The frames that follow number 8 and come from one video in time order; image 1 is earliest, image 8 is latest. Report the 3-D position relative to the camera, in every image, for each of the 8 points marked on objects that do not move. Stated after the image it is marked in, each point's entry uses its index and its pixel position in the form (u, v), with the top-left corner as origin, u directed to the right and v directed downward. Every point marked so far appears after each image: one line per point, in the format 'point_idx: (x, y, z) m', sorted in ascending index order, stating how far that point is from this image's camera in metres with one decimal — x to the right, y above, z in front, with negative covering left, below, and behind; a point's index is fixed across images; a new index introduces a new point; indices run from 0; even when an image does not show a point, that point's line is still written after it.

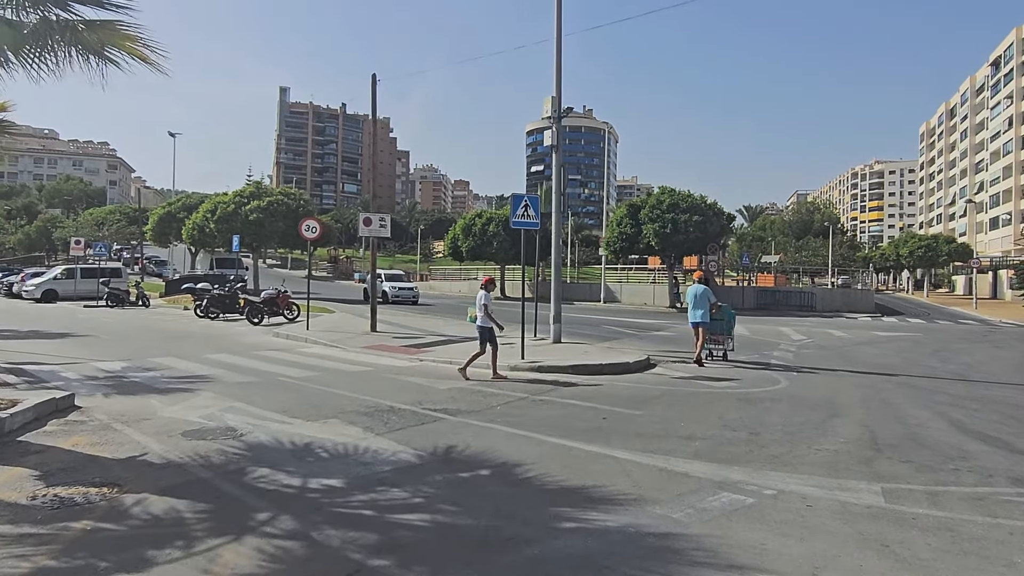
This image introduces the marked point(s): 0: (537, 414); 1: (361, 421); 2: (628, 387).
0: (+0.3, -1.6, +9.0) m
1: (-1.8, -1.6, +8.7) m
2: (+1.8, -1.5, +11.1) m
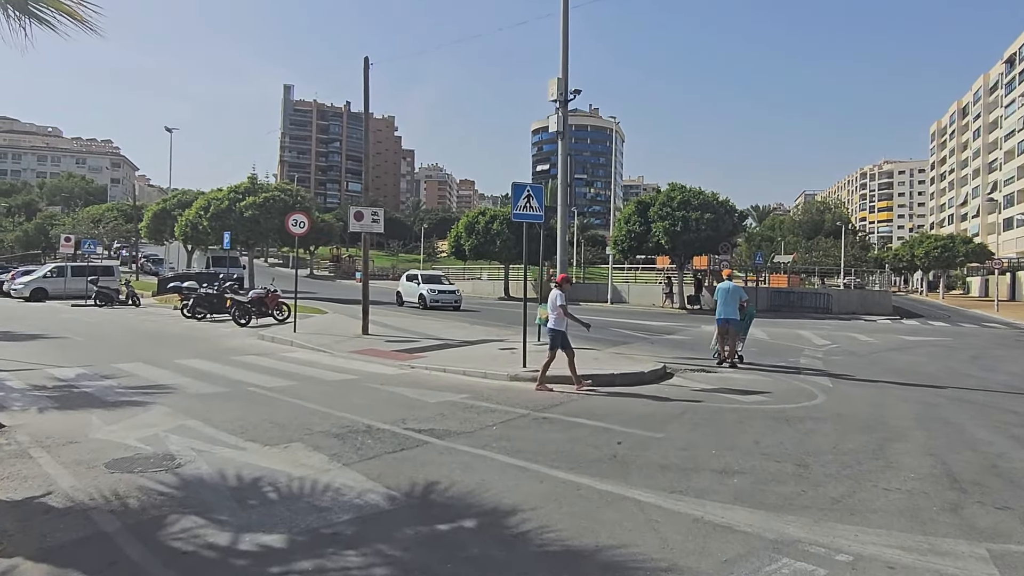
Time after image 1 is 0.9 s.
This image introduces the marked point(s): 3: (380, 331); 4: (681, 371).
0: (+0.3, -1.5, +7.6) m
1: (-1.8, -1.6, +7.3) m
2: (+1.8, -1.5, +9.7) m
3: (-3.4, -1.1, +19.0) m
4: (+2.9, -1.4, +12.4) m
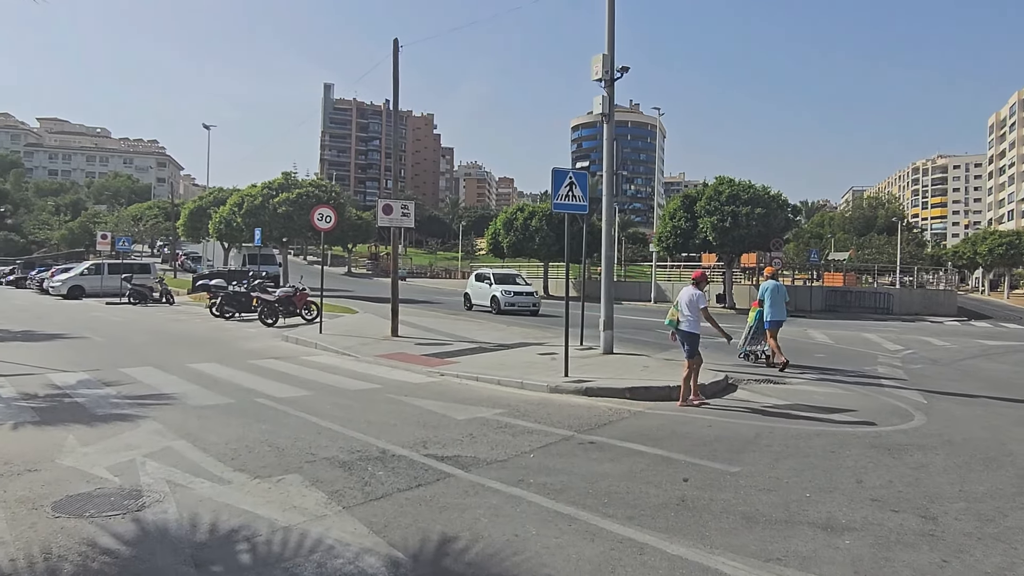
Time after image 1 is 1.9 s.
0: (+0.6, -1.6, +6.2) m
1: (-1.5, -1.6, +6.0) m
2: (+2.2, -1.5, +8.2) m
3: (-2.5, -1.1, +17.8) m
4: (+3.5, -1.4, +10.9) m
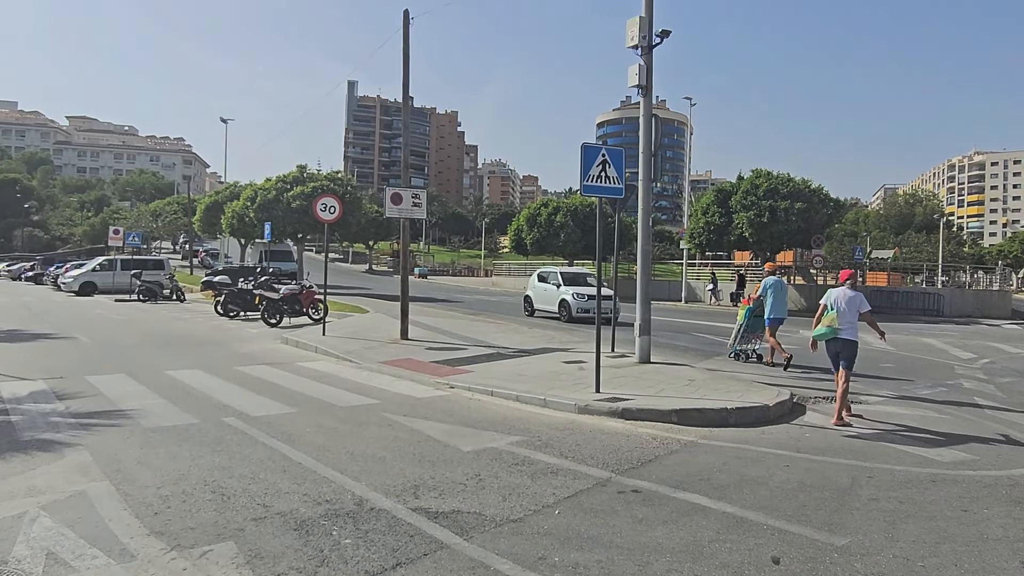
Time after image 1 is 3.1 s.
0: (+0.7, -1.5, +4.5) m
1: (-1.4, -1.5, +4.3) m
2: (+2.4, -1.5, +6.4) m
3: (-2.0, -1.0, +16.2) m
4: (+3.7, -1.4, +9.0) m
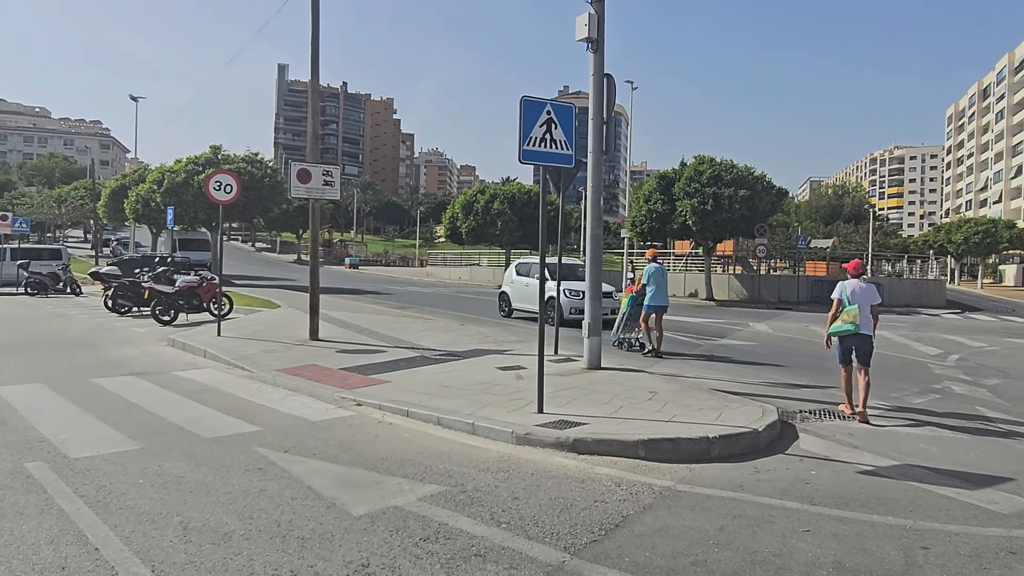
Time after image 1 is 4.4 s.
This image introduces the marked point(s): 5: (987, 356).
0: (+0.4, -1.5, +2.6) m
1: (-1.7, -1.5, +2.3) m
2: (+1.8, -1.5, +4.7) m
3: (-3.3, -0.9, +14.0) m
4: (+2.9, -1.3, +7.4) m
5: (+9.2, -1.3, +14.2) m
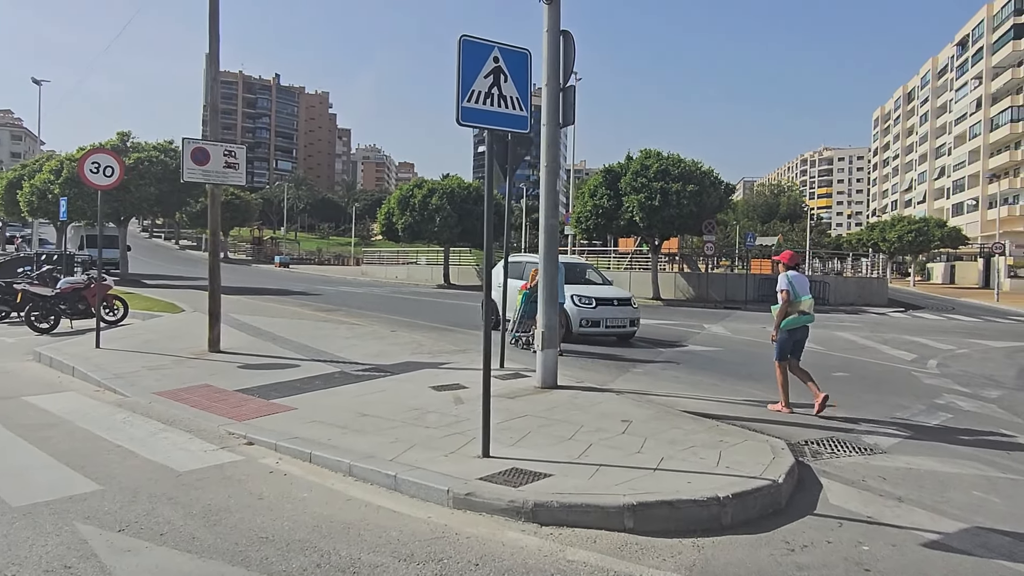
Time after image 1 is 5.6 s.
0: (+0.3, -1.6, +0.9) m
1: (-1.8, -1.6, +0.4) m
2: (+1.5, -1.5, +3.1) m
3: (-4.4, -0.9, +11.9) m
4: (+2.4, -1.4, +5.9) m
5: (+8.1, -1.3, +13.2) m
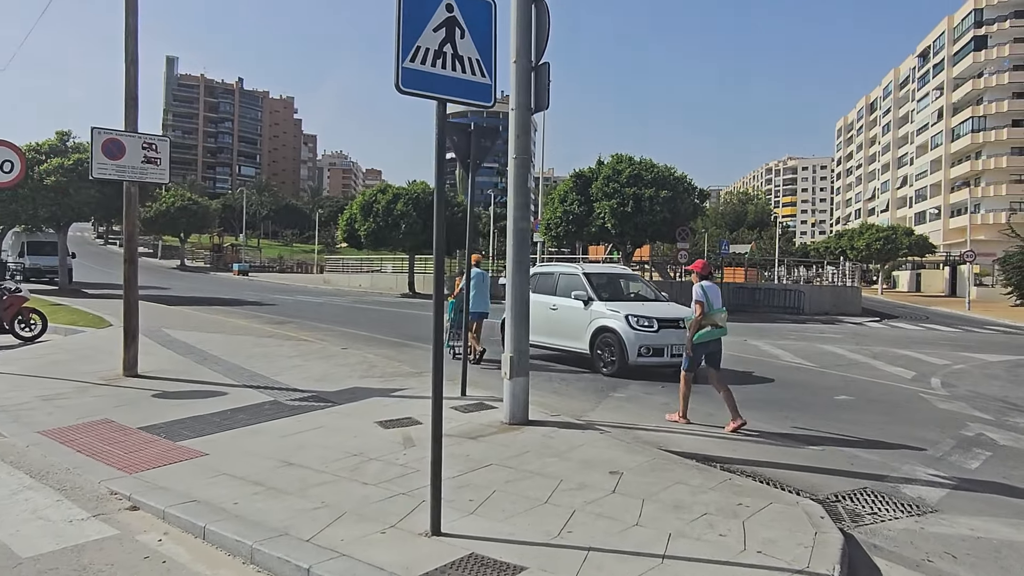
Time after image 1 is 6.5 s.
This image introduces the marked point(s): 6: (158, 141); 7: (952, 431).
0: (+0.2, -1.6, -0.5) m
1: (-1.8, -1.7, -1.0) m
2: (+1.4, -1.6, +1.8) m
3: (-4.9, -1.1, +10.4) m
4: (+2.2, -1.5, +4.6) m
5: (+7.6, -1.5, +12.2) m
6: (-4.7, +2.0, +9.7) m
7: (+4.6, -1.5, +7.7) m
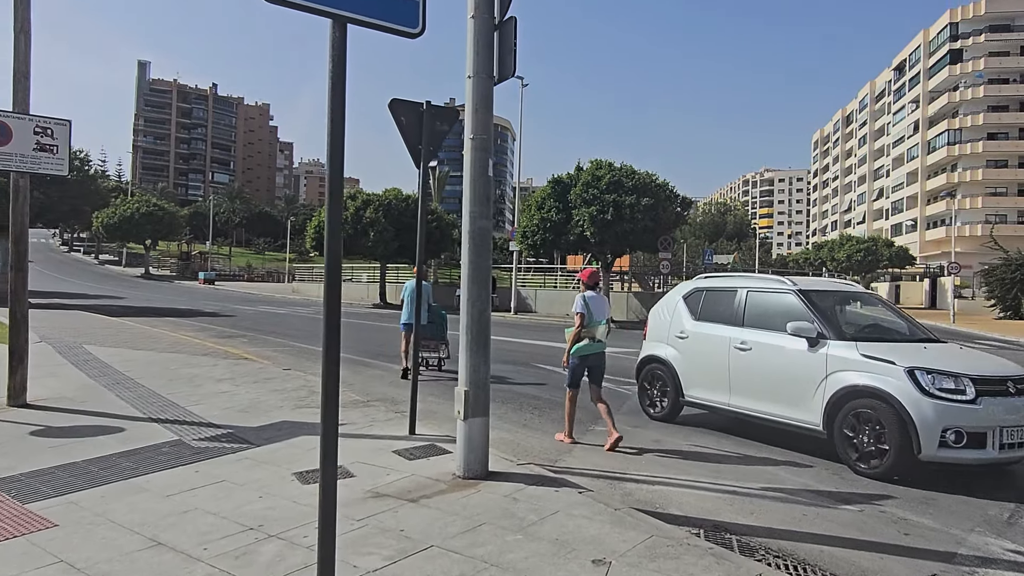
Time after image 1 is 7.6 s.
0: (+0.1, -1.7, -1.9) m
1: (-1.9, -1.7, -2.6) m
2: (+1.2, -1.6, +0.3) m
3: (-5.3, -1.3, +8.8) m
4: (+1.9, -1.6, +3.2) m
5: (+7.1, -1.7, +10.9) m
6: (-5.1, +1.8, +8.2) m
7: (+4.2, -1.6, +6.3) m
